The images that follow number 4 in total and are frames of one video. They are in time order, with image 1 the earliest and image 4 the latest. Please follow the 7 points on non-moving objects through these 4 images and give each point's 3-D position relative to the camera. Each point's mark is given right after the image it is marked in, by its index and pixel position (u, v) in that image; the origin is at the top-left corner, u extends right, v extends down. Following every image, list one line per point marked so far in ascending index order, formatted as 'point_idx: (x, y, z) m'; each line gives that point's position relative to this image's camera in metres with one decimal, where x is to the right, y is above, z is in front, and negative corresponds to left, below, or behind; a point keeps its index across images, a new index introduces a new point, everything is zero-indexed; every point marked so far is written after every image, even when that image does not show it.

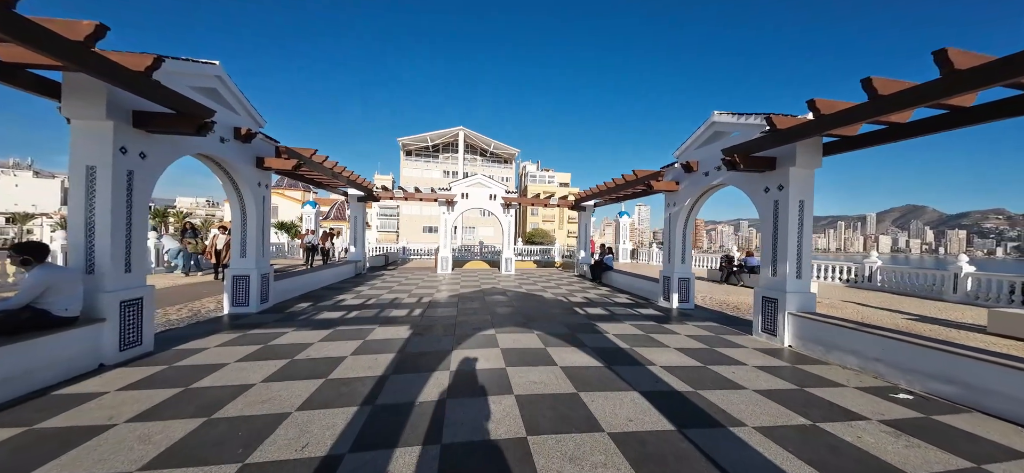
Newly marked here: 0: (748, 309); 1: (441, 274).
0: (+6.0, -1.8, +7.6) m
1: (-2.9, -1.5, +12.3) m
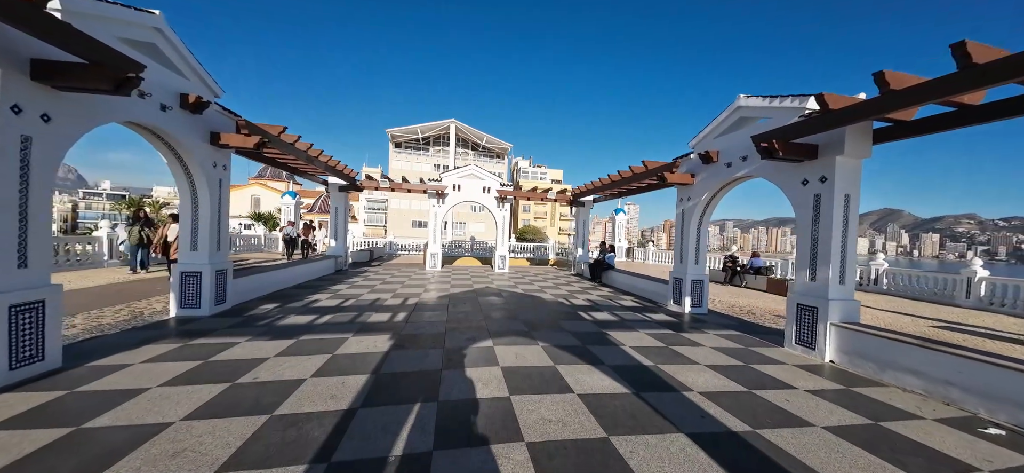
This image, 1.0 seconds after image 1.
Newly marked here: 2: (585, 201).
0: (+5.9, -1.8, +7.1) m
1: (-3.1, -1.3, +11.5) m
2: (+2.7, +1.4, +11.7) m
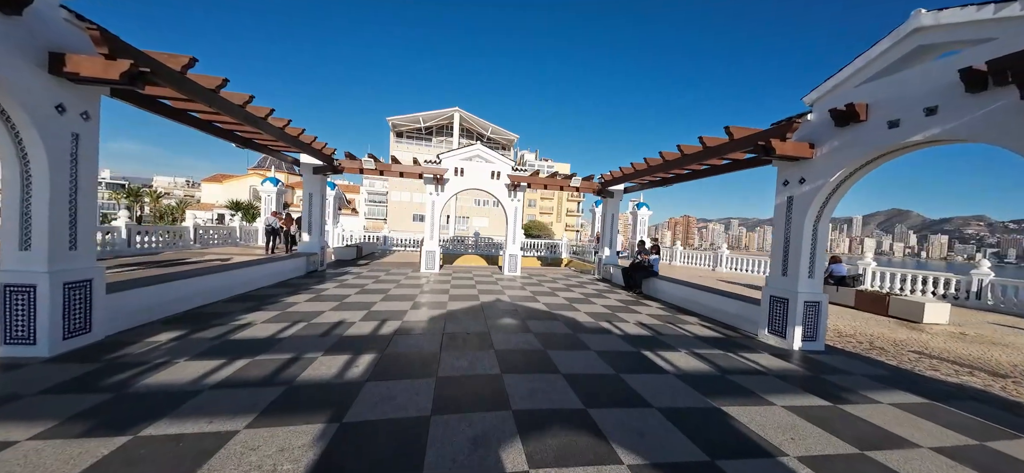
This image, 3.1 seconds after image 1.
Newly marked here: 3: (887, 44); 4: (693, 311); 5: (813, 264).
0: (+6.2, -1.8, +4.9) m
1: (-2.7, -1.1, +9.4) m
2: (+3.2, +1.5, +9.5) m
3: (+4.6, +2.4, +3.7) m
4: (+3.7, -1.5, +6.2) m
5: (+4.3, -0.4, +4.4) m
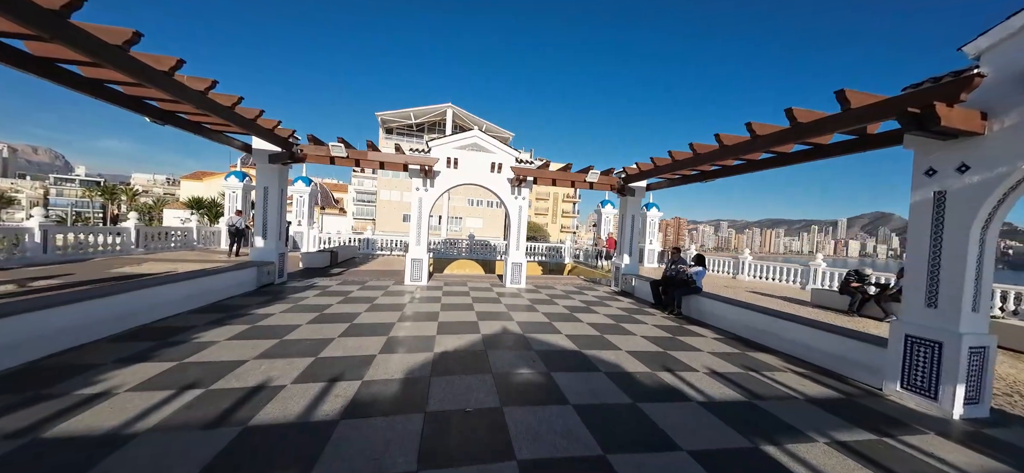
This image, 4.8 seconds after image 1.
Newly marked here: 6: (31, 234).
0: (+6.4, -2.0, +3.5) m
1: (-2.6, -1.3, +7.8) m
2: (+3.3, +1.3, +8.1) m
3: (+4.8, +2.2, +2.3) m
4: (+3.8, -1.7, +4.8) m
5: (+4.6, -0.5, +2.9) m
6: (-12.9, +0.1, +8.1) m
